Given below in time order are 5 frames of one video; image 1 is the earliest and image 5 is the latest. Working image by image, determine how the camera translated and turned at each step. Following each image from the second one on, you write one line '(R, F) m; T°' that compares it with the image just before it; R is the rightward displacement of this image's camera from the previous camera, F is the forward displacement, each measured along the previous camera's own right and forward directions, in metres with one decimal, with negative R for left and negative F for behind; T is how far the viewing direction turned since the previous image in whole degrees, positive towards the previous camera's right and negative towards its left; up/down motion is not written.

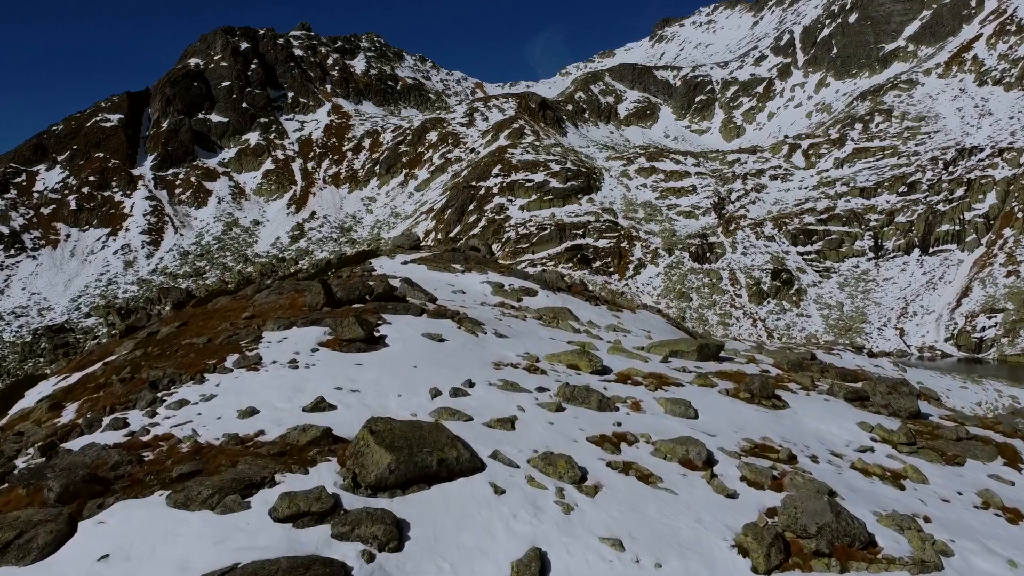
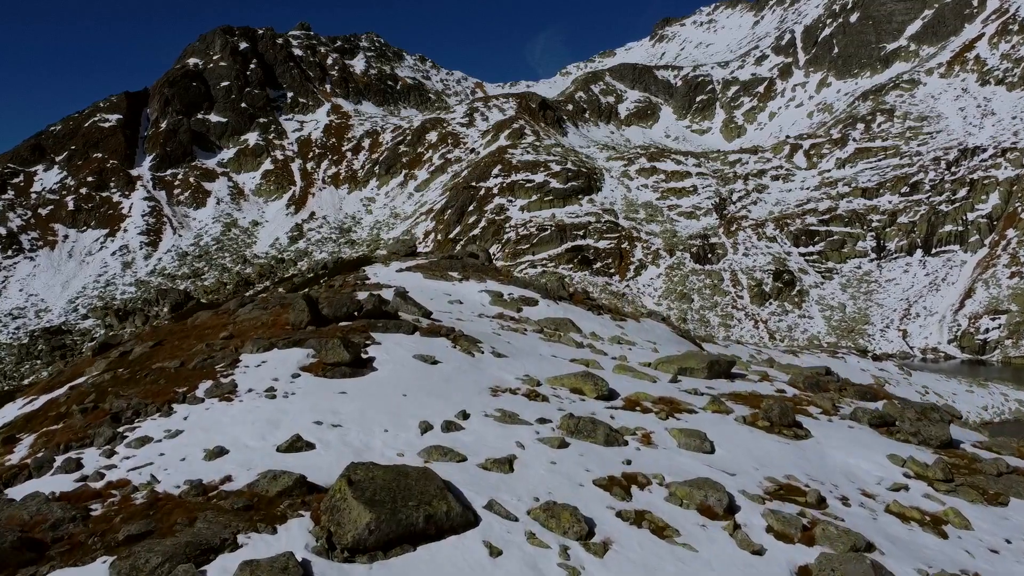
(0.0, +0.2) m; 0°
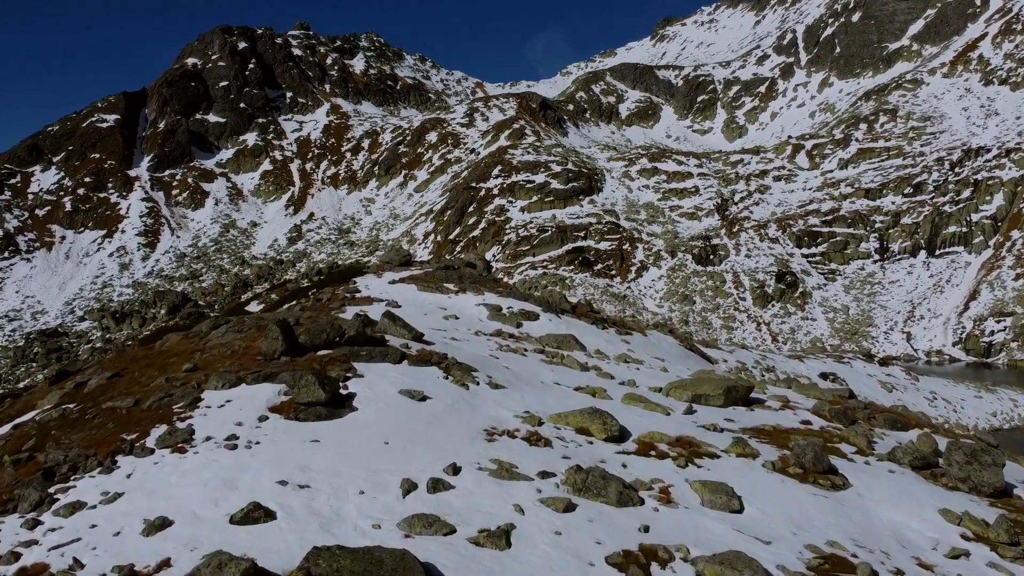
(0.0, +0.3) m; 0°
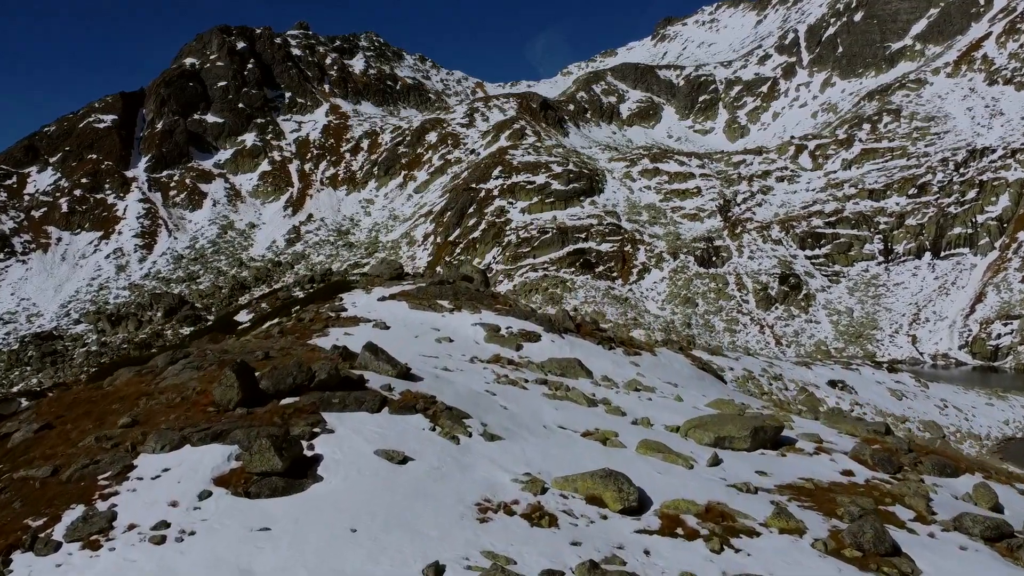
(0.0, +0.4) m; 0°
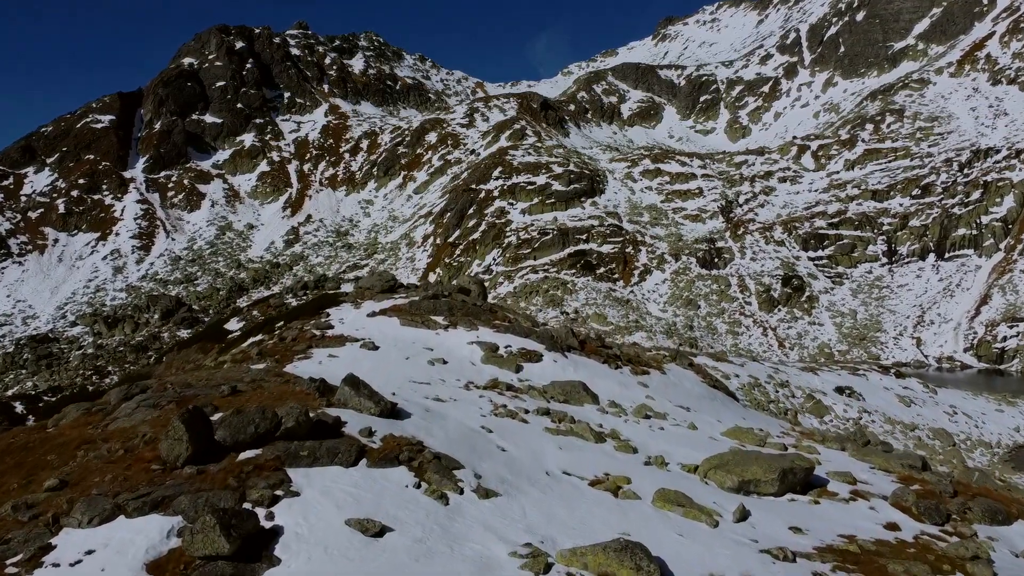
(0.0, +0.3) m; 0°
